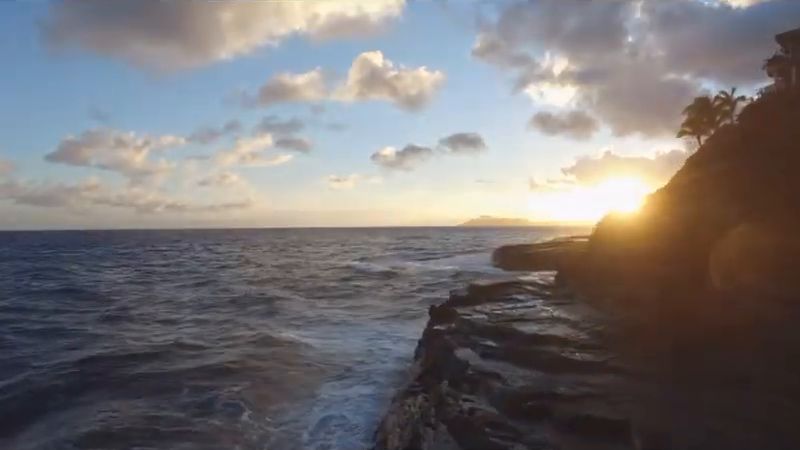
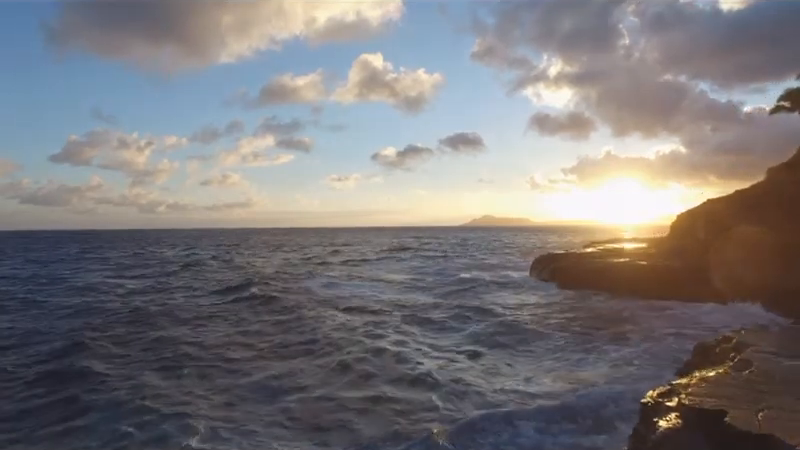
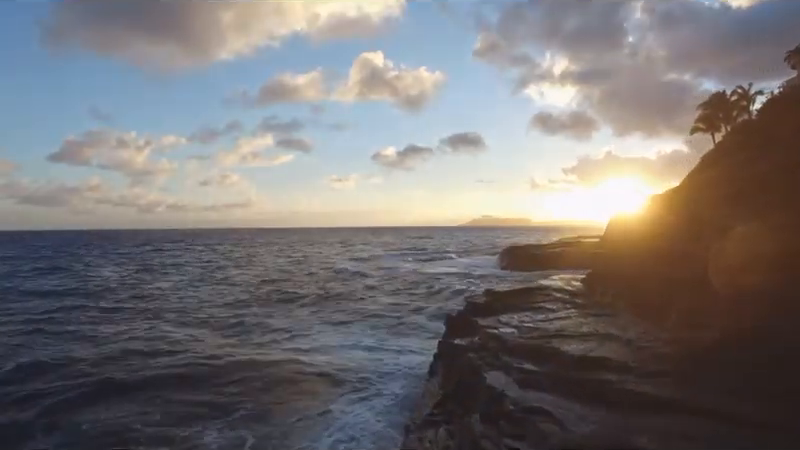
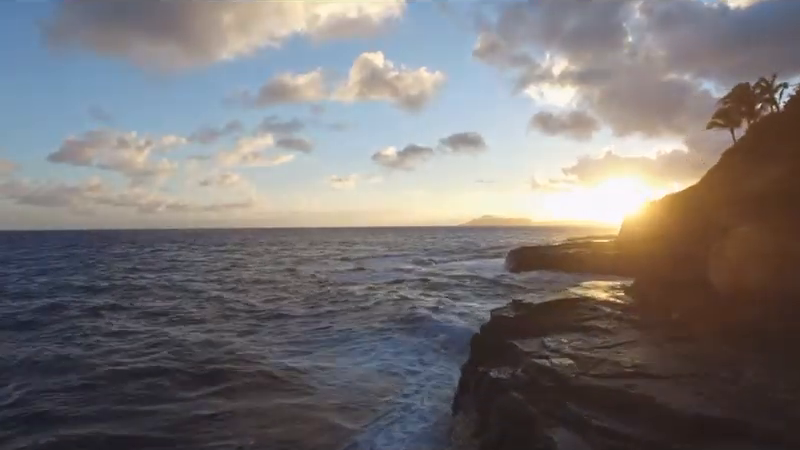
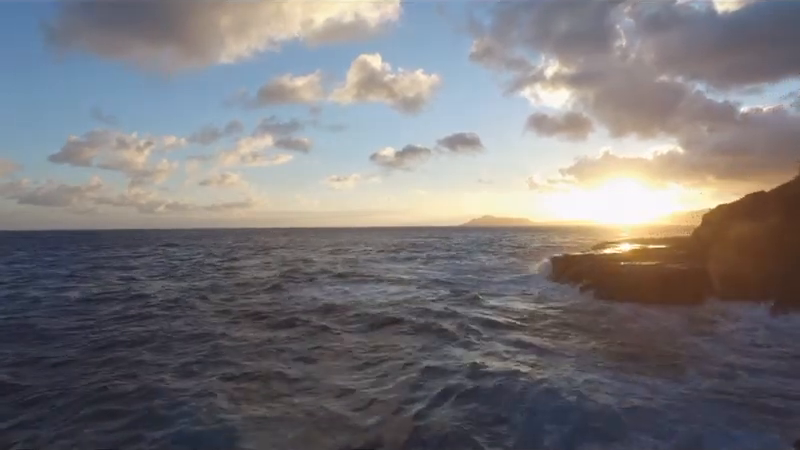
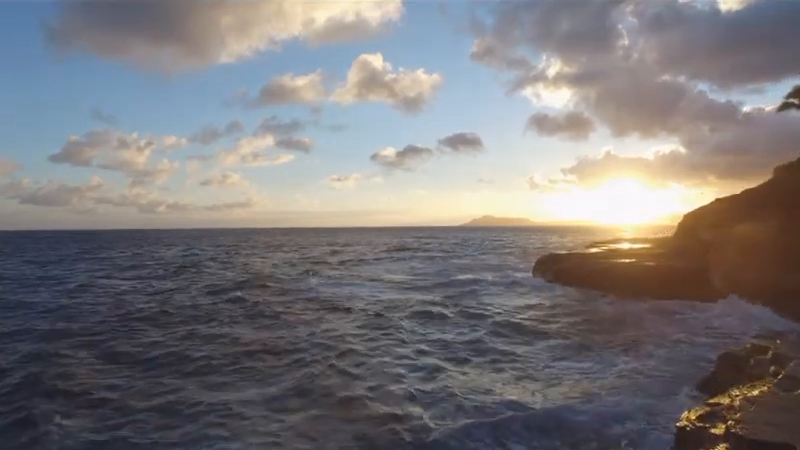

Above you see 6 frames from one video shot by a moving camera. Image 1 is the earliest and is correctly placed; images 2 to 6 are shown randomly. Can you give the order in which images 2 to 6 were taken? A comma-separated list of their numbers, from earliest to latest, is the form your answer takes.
3, 4, 2, 6, 5
